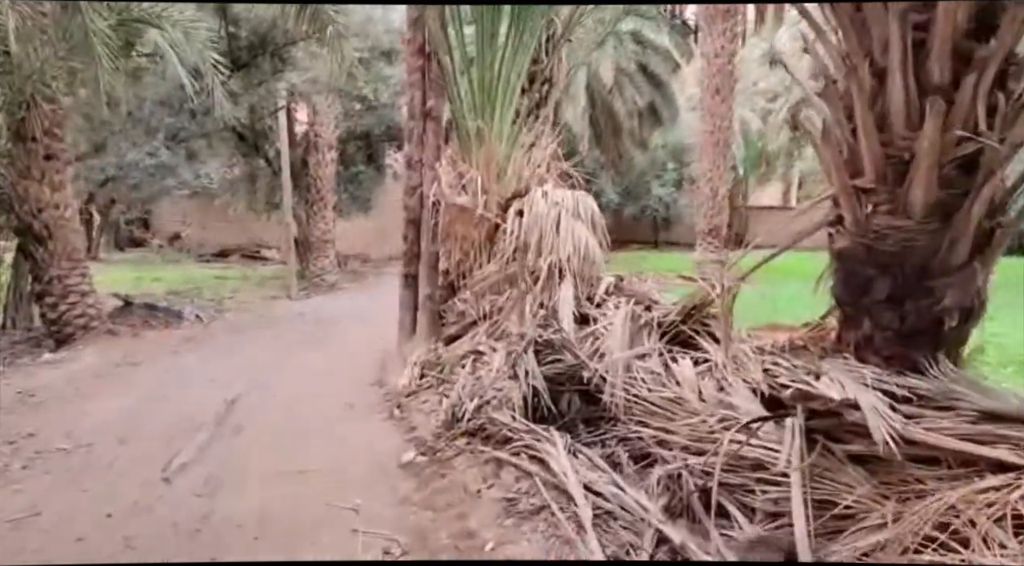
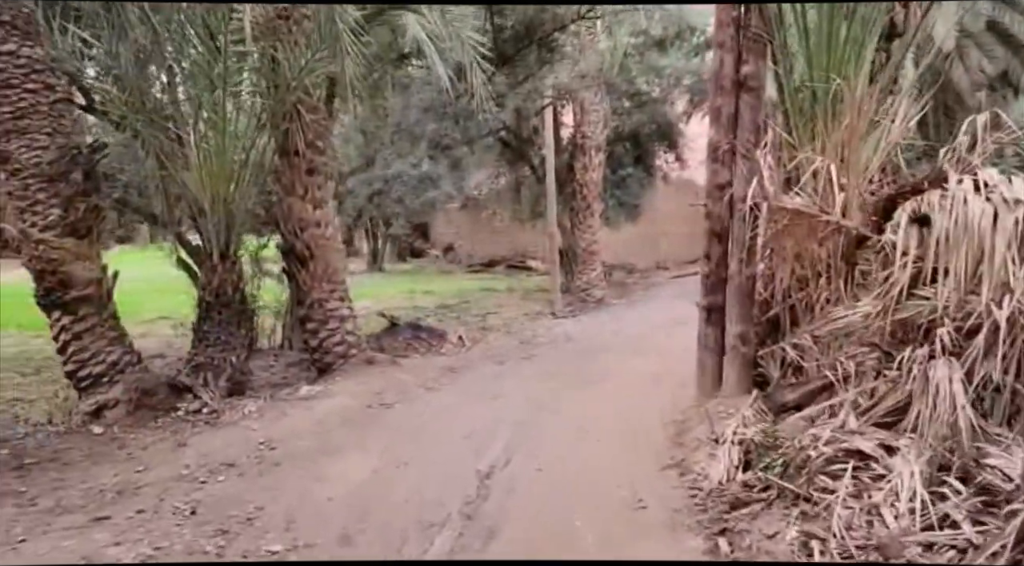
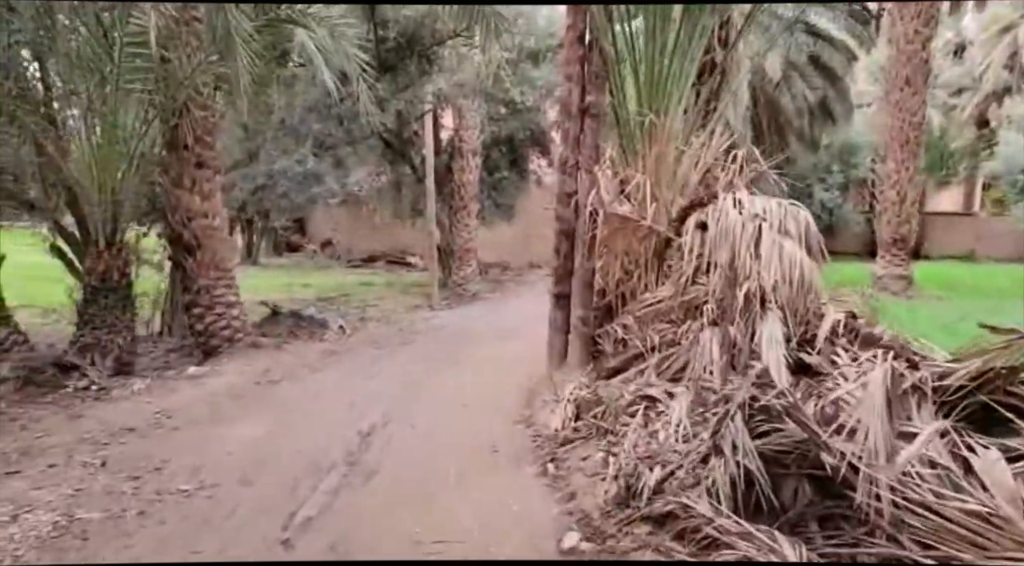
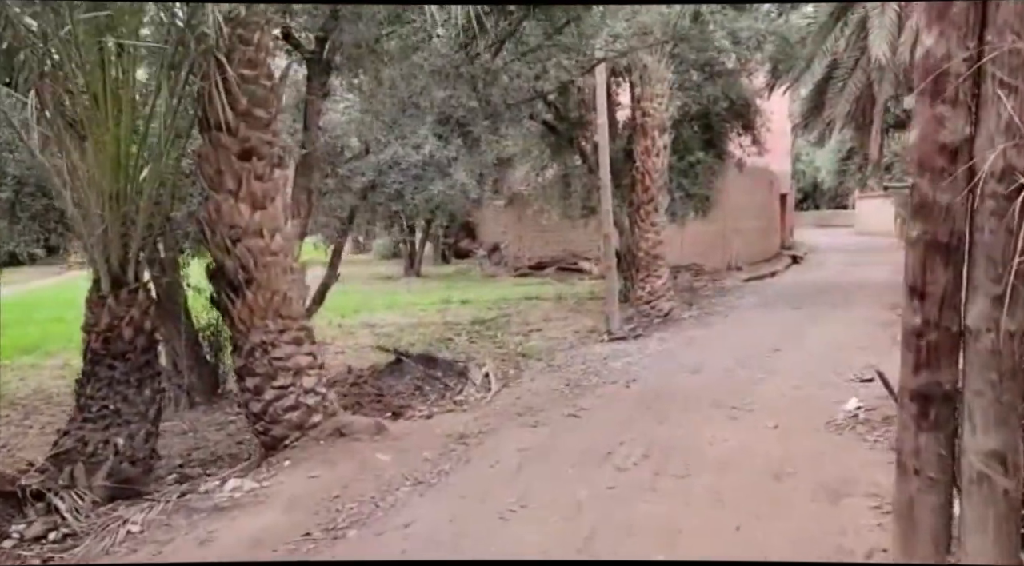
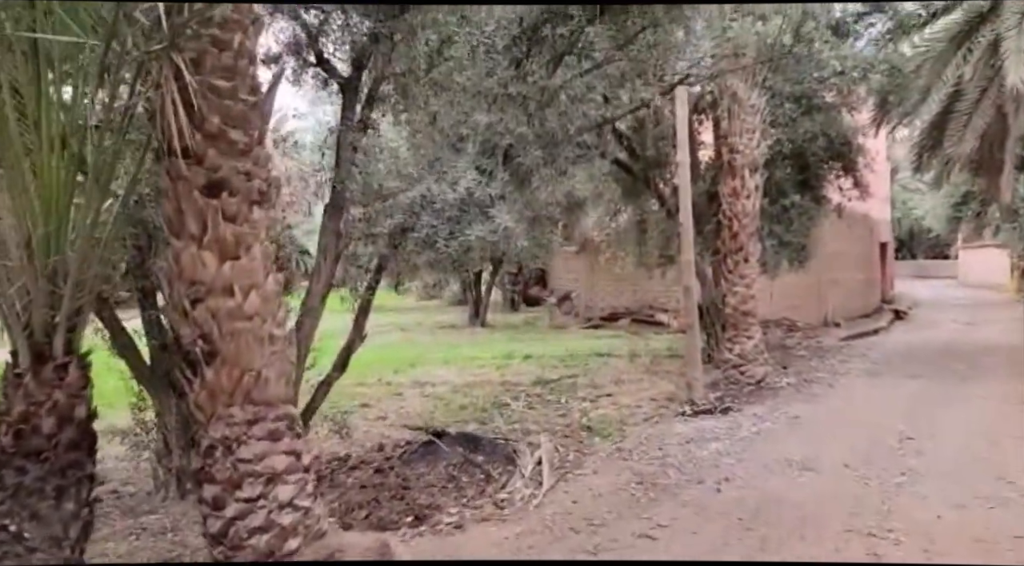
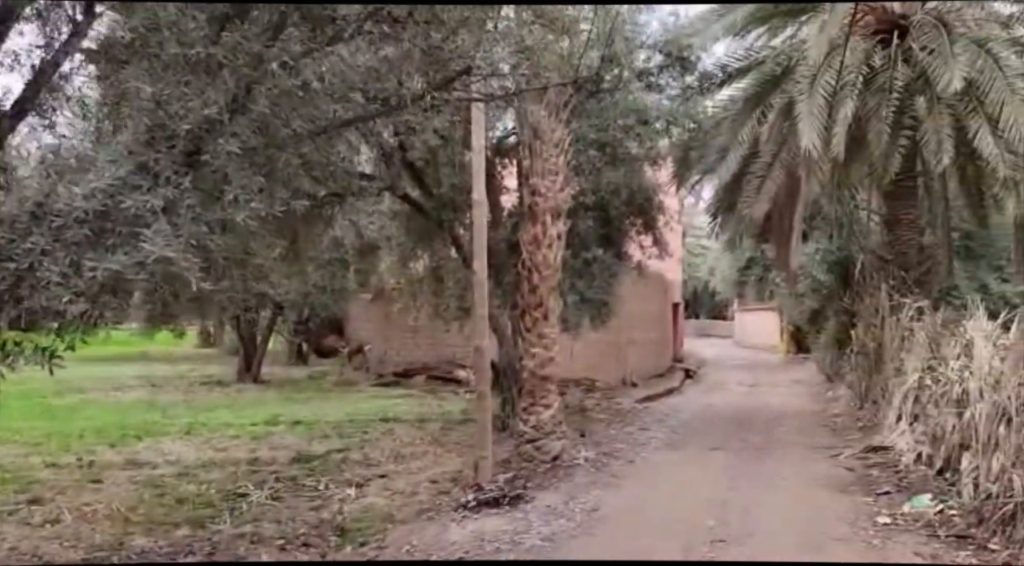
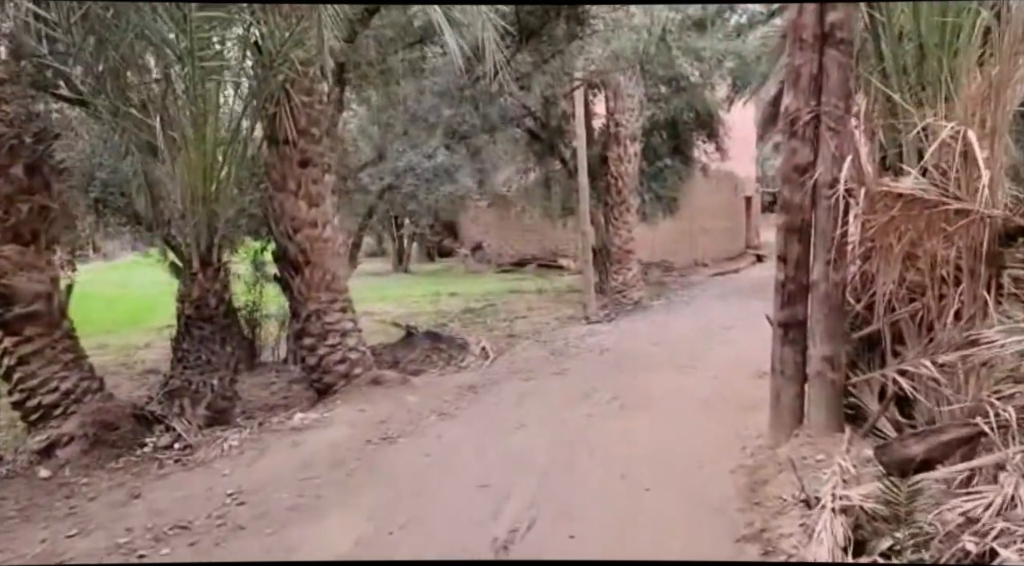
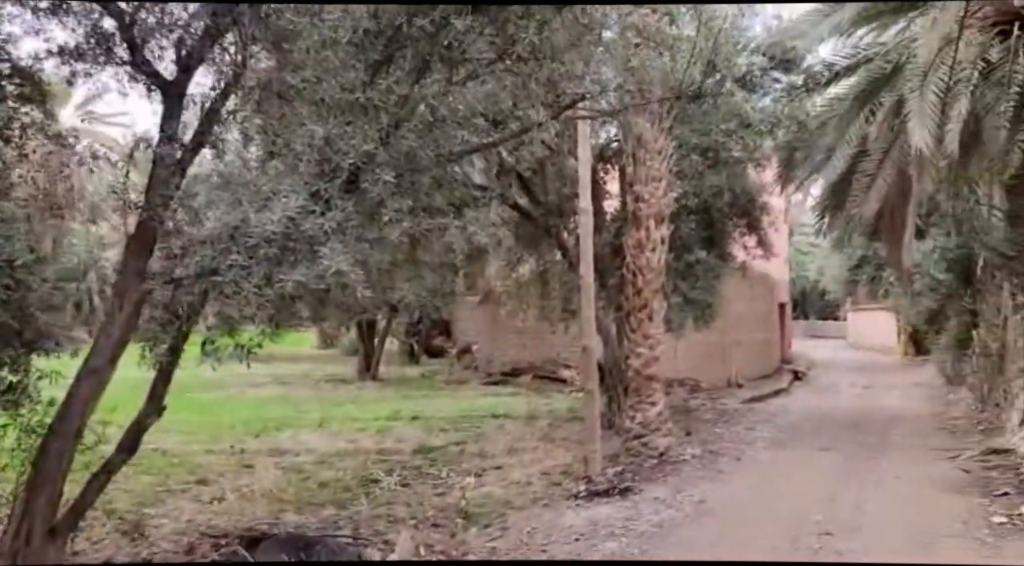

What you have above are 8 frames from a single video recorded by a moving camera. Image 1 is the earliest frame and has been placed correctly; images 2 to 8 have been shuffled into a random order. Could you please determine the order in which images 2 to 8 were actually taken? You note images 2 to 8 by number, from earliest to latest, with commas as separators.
3, 2, 7, 4, 5, 8, 6
